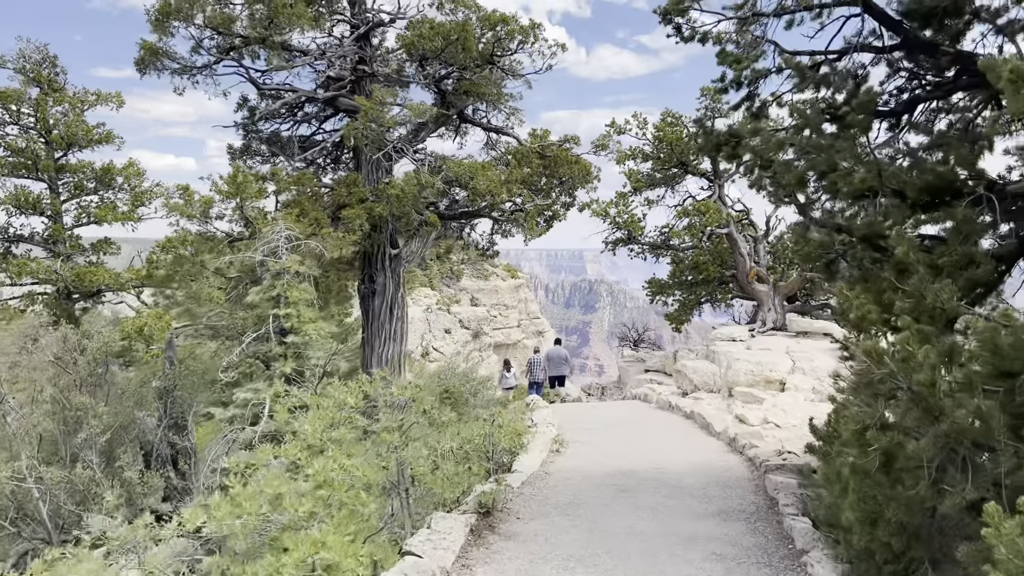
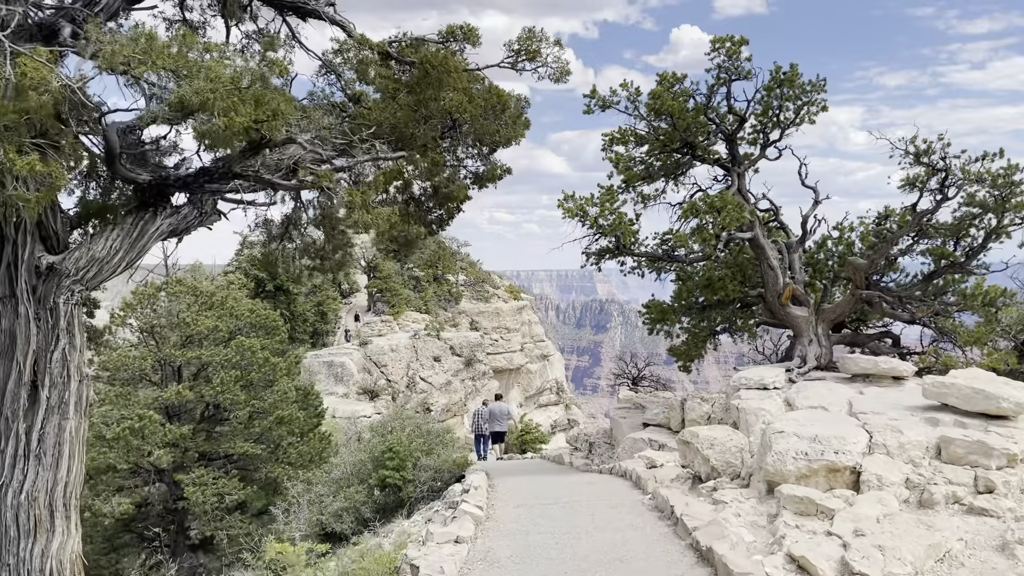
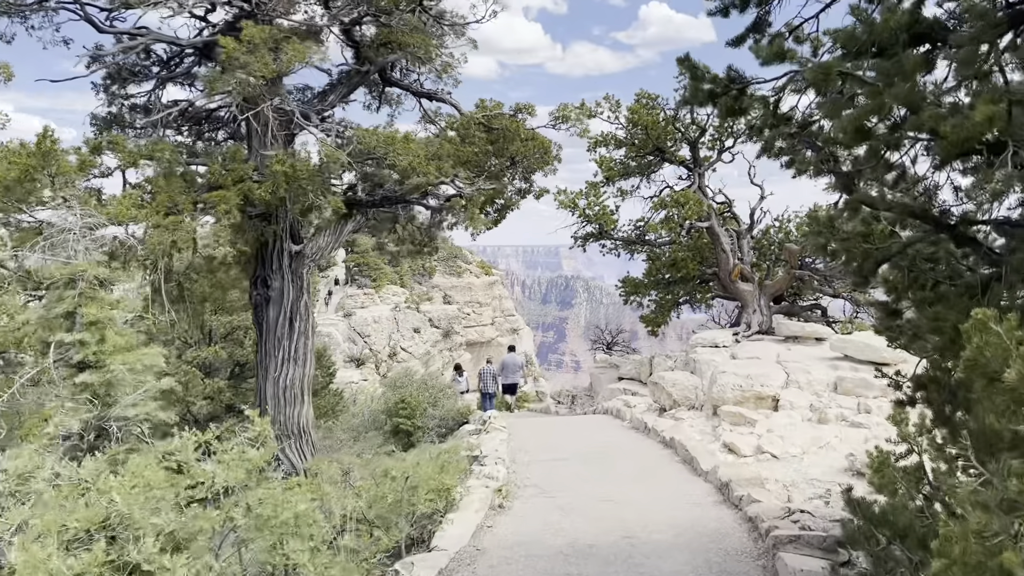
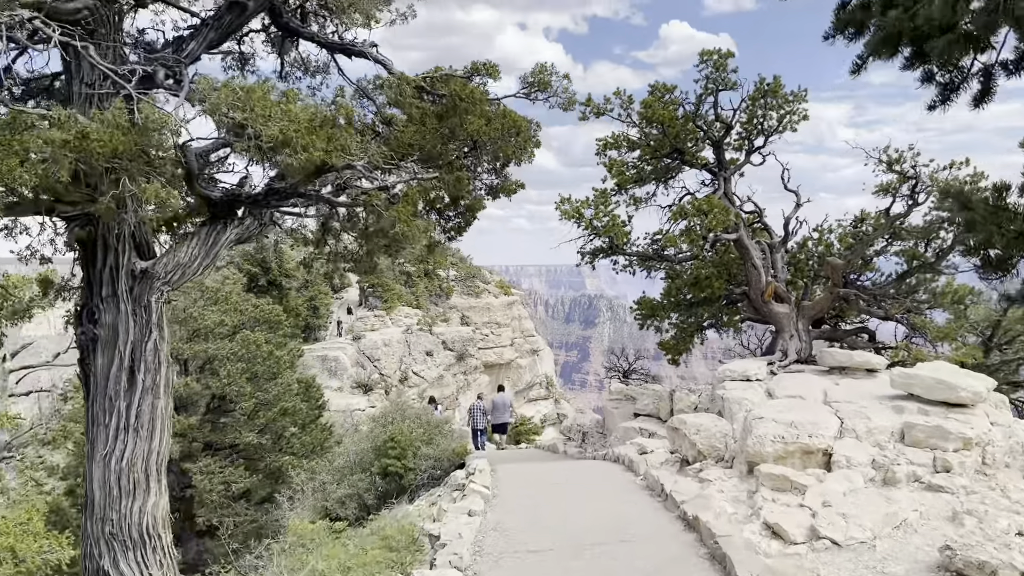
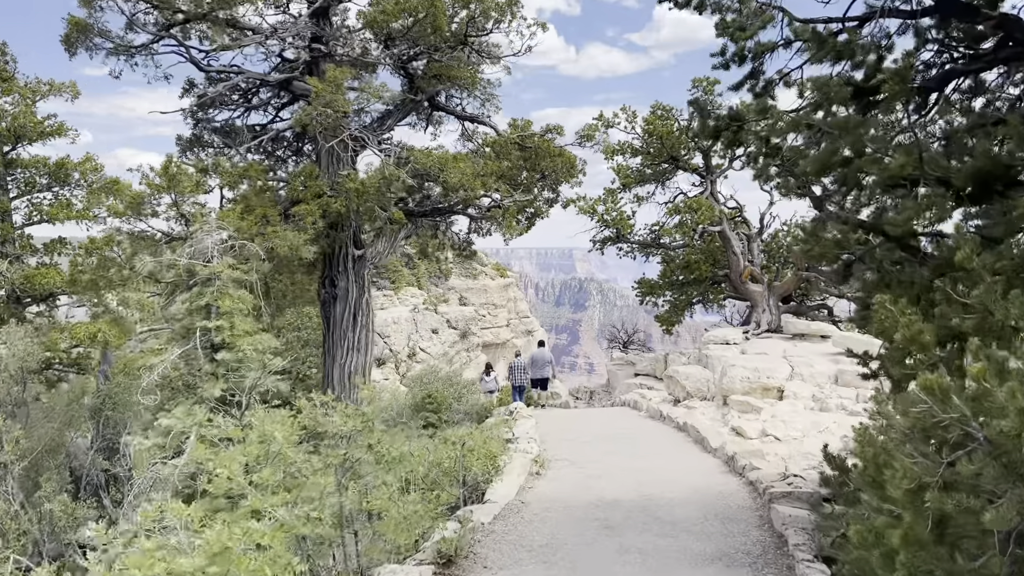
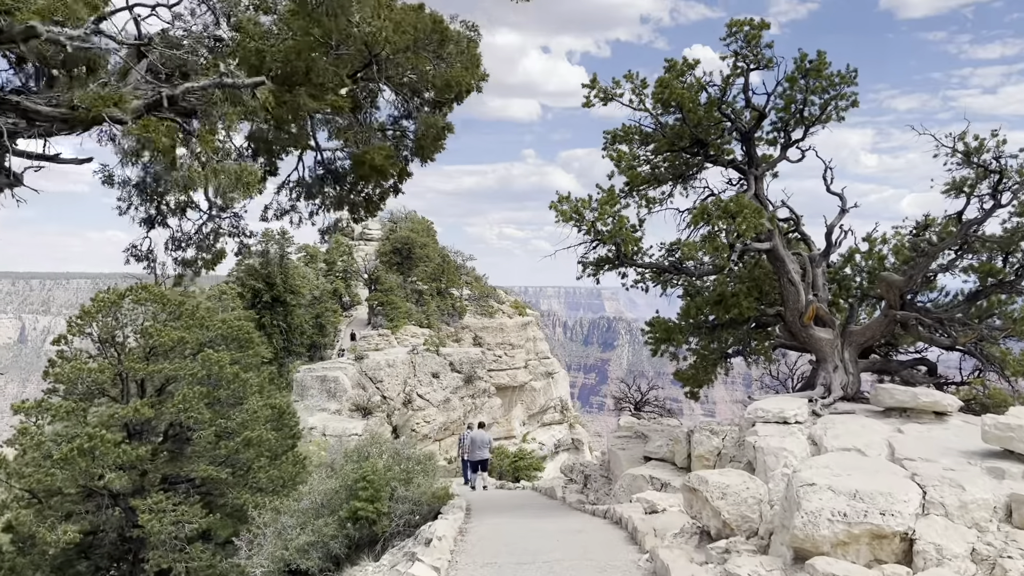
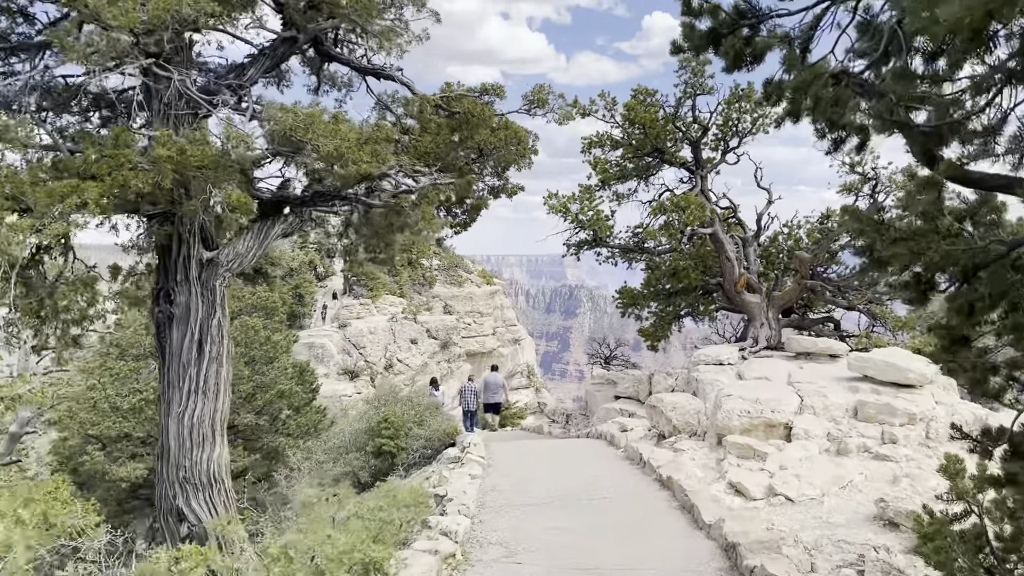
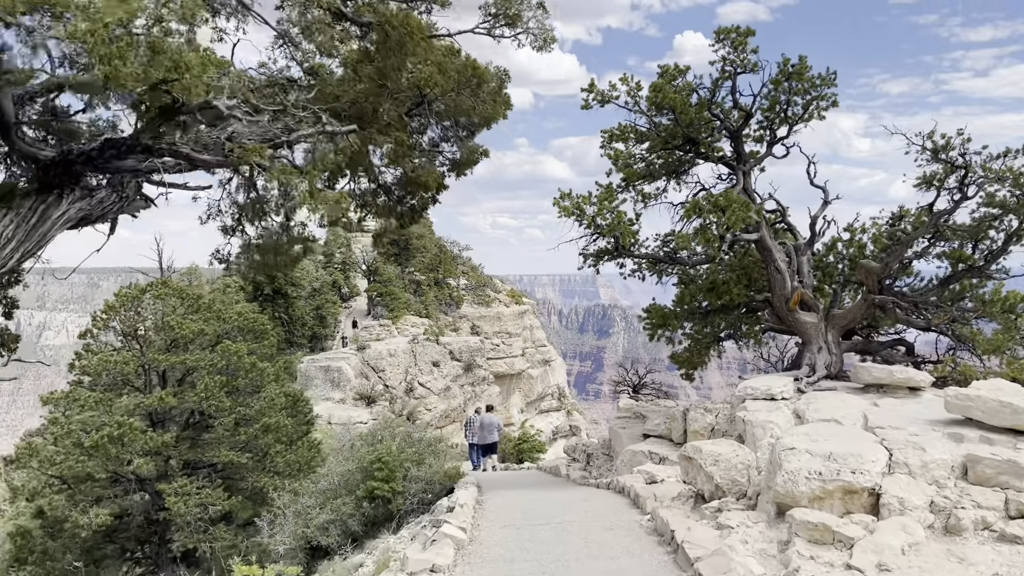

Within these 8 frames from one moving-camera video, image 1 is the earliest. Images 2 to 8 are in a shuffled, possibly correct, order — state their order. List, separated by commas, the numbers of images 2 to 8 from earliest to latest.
5, 3, 7, 4, 2, 8, 6
